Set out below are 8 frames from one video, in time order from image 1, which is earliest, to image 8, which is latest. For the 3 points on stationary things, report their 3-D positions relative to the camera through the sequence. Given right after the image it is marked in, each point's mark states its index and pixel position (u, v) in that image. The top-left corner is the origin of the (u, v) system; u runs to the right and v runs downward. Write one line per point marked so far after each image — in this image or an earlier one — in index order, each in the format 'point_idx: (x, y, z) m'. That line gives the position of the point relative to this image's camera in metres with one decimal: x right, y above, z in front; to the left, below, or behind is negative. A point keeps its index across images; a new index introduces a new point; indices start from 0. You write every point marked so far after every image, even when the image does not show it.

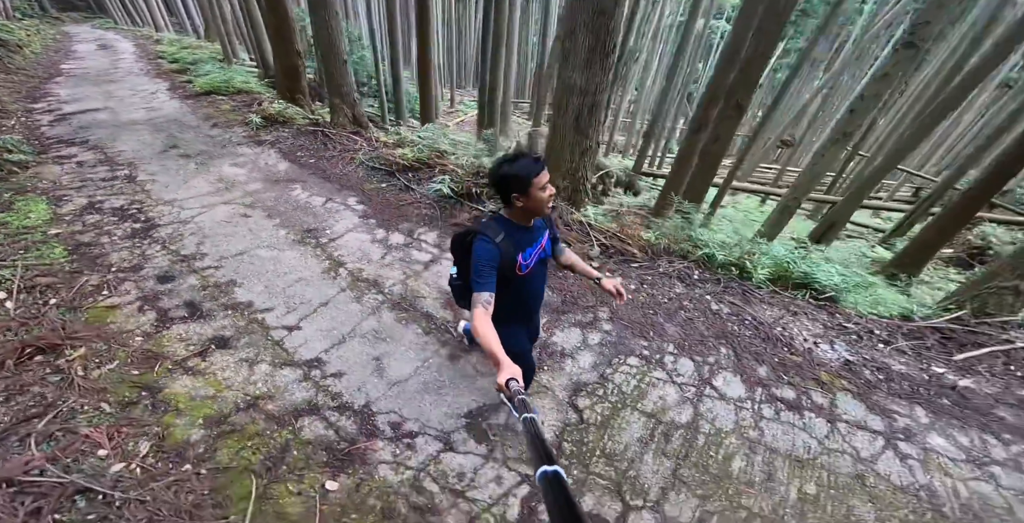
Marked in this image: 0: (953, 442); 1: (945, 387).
0: (+2.8, -1.0, +2.5) m
1: (+3.0, -0.8, +2.9) m
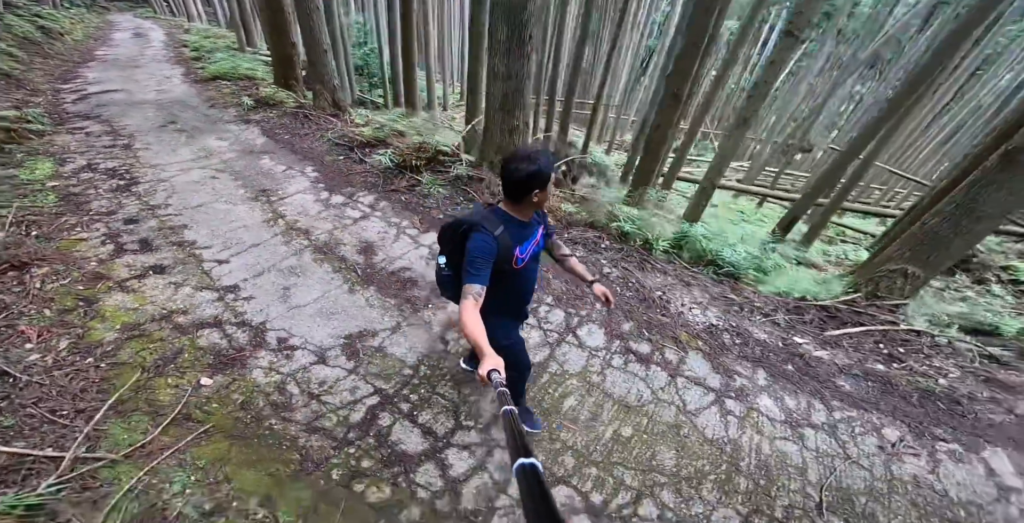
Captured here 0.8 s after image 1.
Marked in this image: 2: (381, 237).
0: (+1.8, -0.8, +2.7) m
1: (+2.1, -0.6, +3.0) m
2: (-0.9, +0.2, +3.4) m
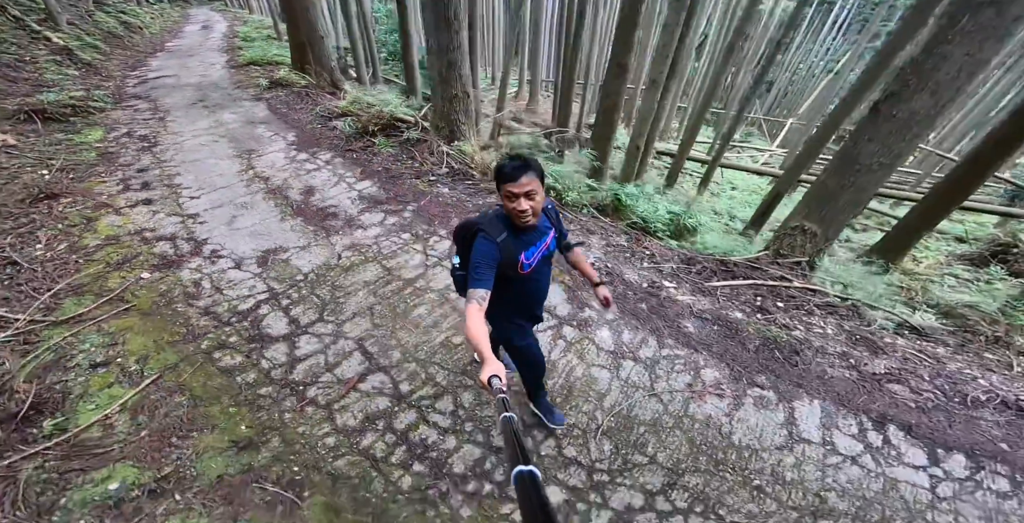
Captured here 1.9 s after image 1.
0: (+0.7, -0.4, +2.8) m
1: (+1.1, -0.2, +3.1) m
2: (-1.8, +0.8, +3.9) m
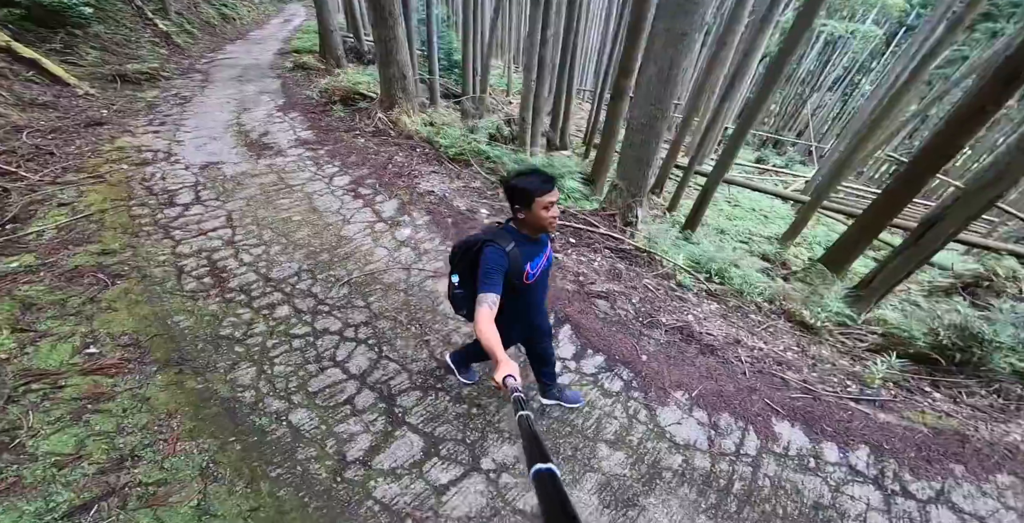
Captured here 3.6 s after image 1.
0: (-0.9, +0.3, +3.5) m
1: (-0.5, +0.4, +3.7) m
2: (-3.0, +1.7, +5.0) m
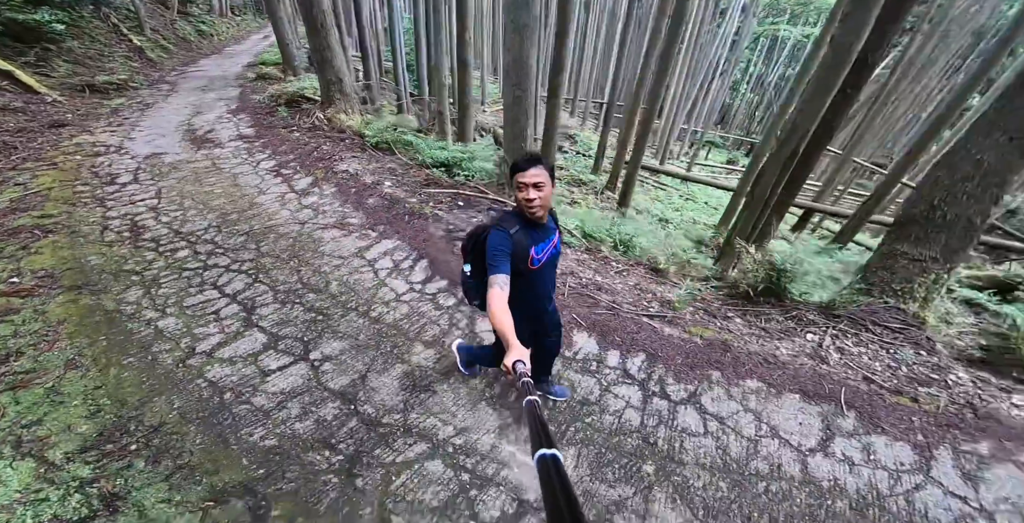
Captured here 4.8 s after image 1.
0: (-2.0, +0.6, +3.9) m
1: (-1.5, +0.8, +4.2) m
2: (-4.1, +2.0, +5.5) m
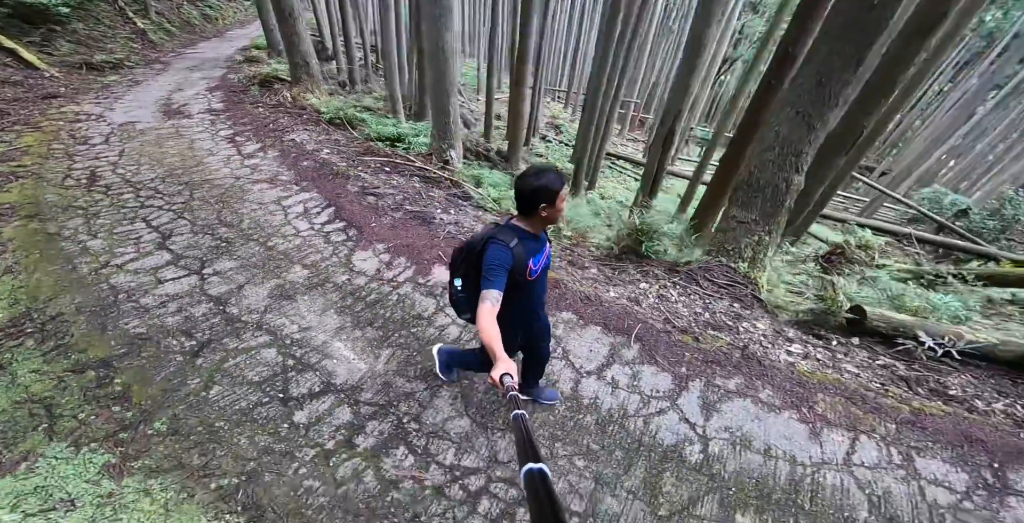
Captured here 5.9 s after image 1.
0: (-2.9, +1.1, +4.4) m
1: (-2.4, +1.2, +4.6) m
2: (-4.9, +2.5, +6.1) m
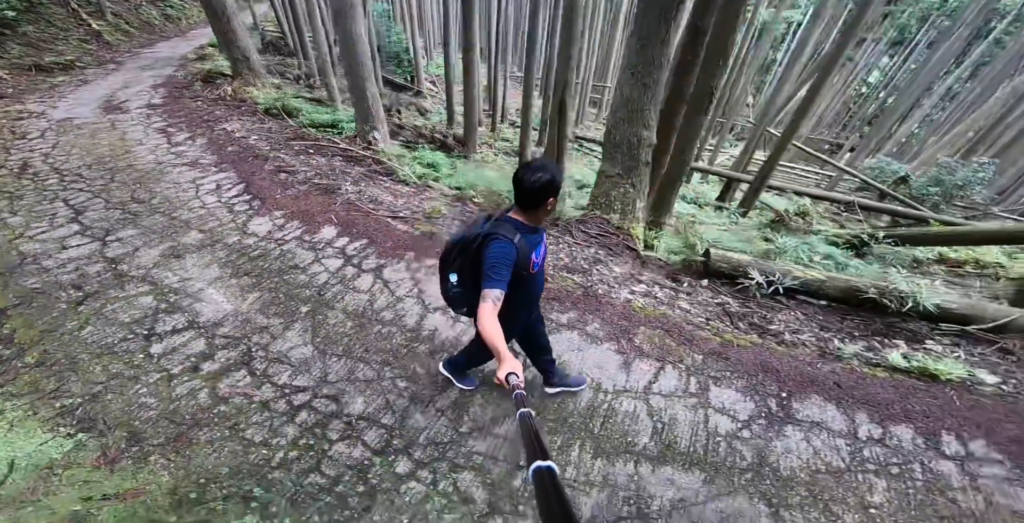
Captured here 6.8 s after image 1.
0: (-3.8, +1.3, +4.6) m
1: (-3.4, +1.5, +4.8) m
2: (-5.9, +2.7, +6.3) m
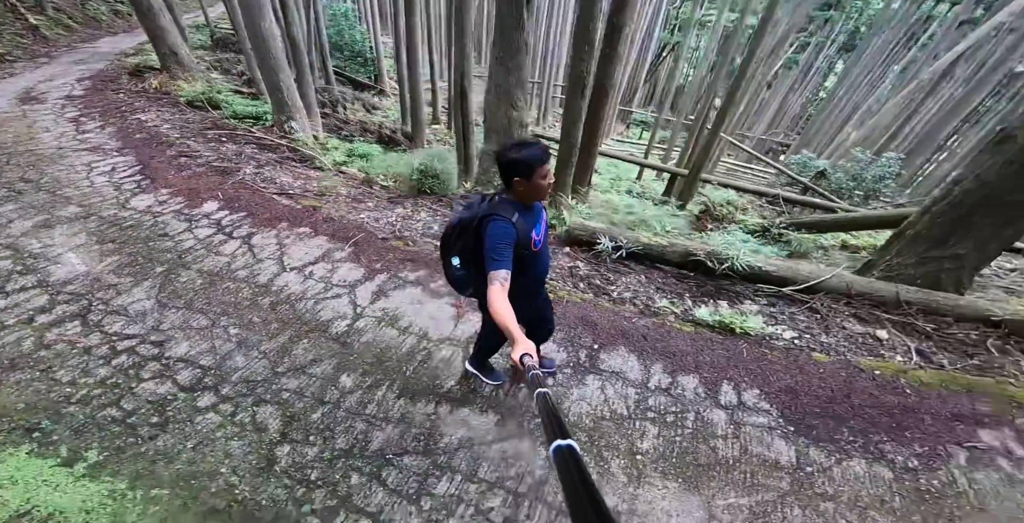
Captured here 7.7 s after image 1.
0: (-5.0, +1.5, +4.7) m
1: (-4.5, +1.6, +4.9) m
2: (-7.1, +2.8, +6.3) m
